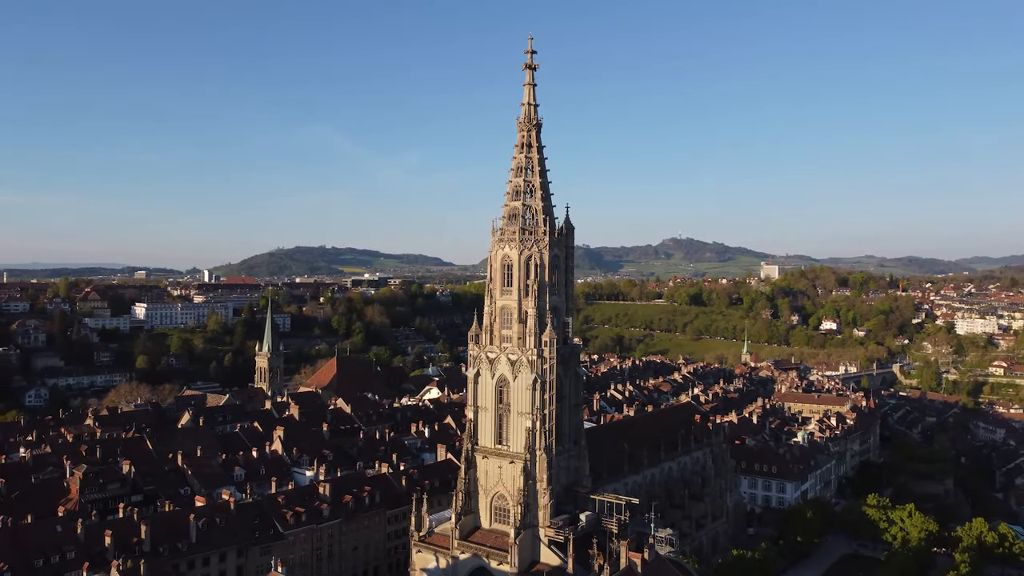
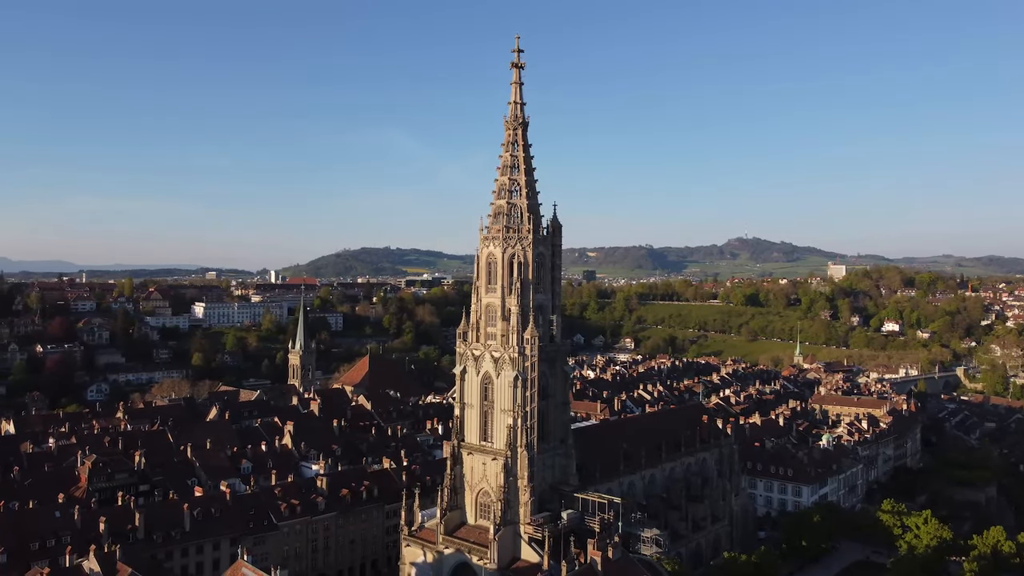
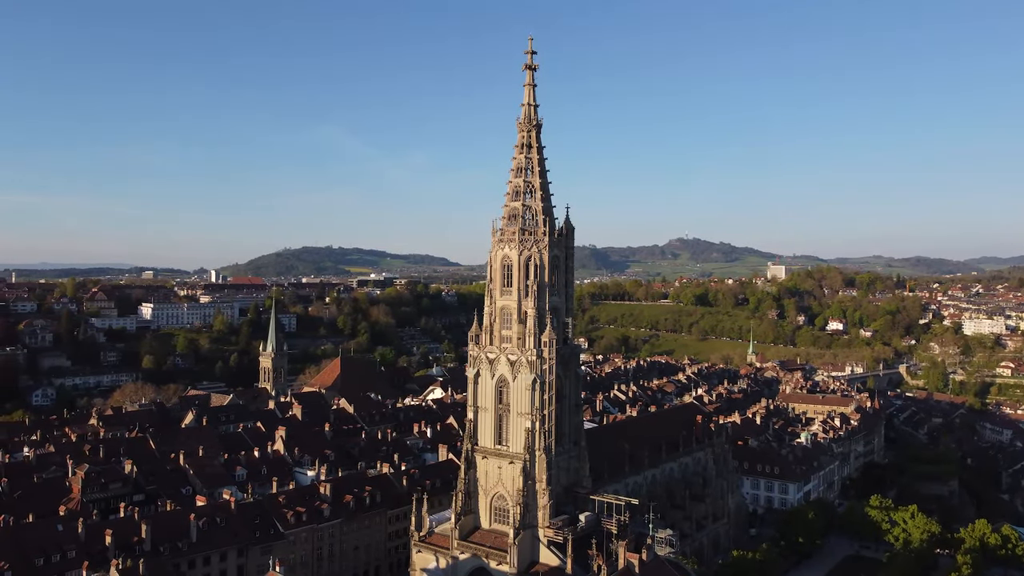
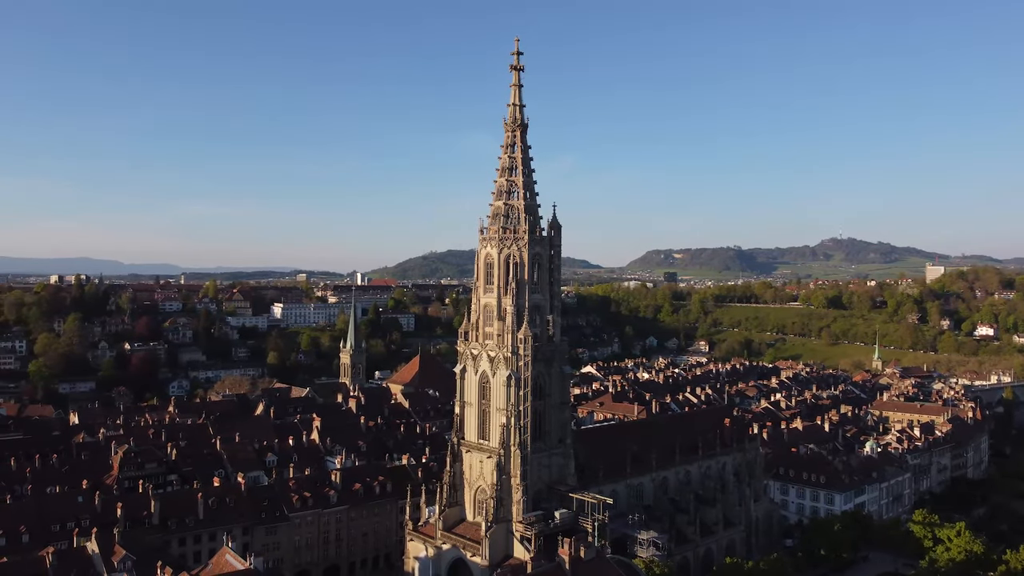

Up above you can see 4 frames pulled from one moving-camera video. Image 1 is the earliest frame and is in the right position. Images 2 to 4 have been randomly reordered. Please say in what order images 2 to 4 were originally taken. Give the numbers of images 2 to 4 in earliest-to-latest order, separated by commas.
3, 2, 4
